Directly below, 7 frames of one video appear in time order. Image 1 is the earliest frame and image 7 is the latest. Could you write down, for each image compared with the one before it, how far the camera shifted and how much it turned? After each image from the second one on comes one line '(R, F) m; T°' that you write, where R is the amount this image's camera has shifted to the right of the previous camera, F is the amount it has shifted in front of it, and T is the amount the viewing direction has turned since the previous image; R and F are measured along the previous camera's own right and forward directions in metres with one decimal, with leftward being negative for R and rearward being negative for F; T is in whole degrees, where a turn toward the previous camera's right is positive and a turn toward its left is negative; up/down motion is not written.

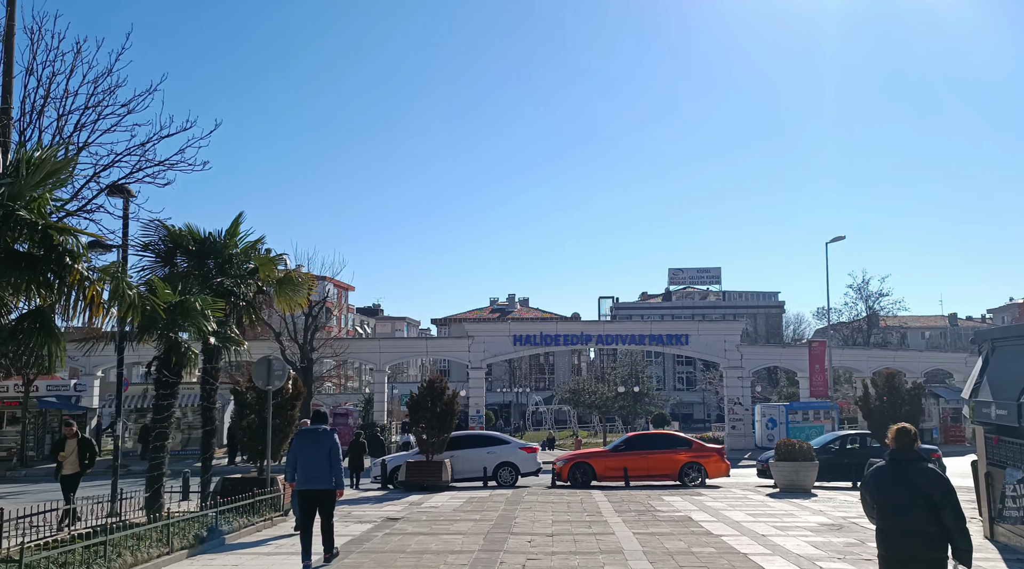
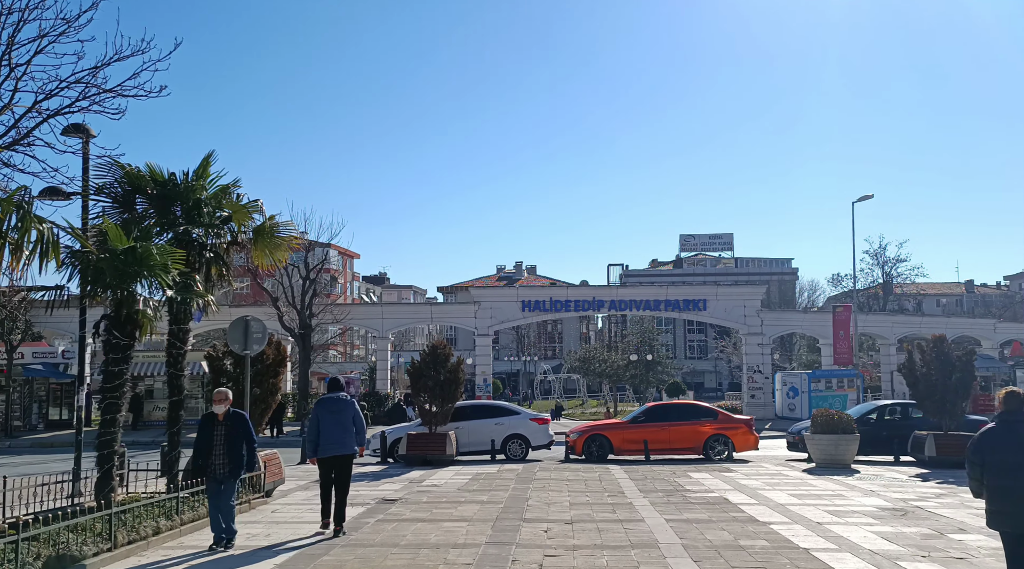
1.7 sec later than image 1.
(-0.1, +1.9) m; 0°
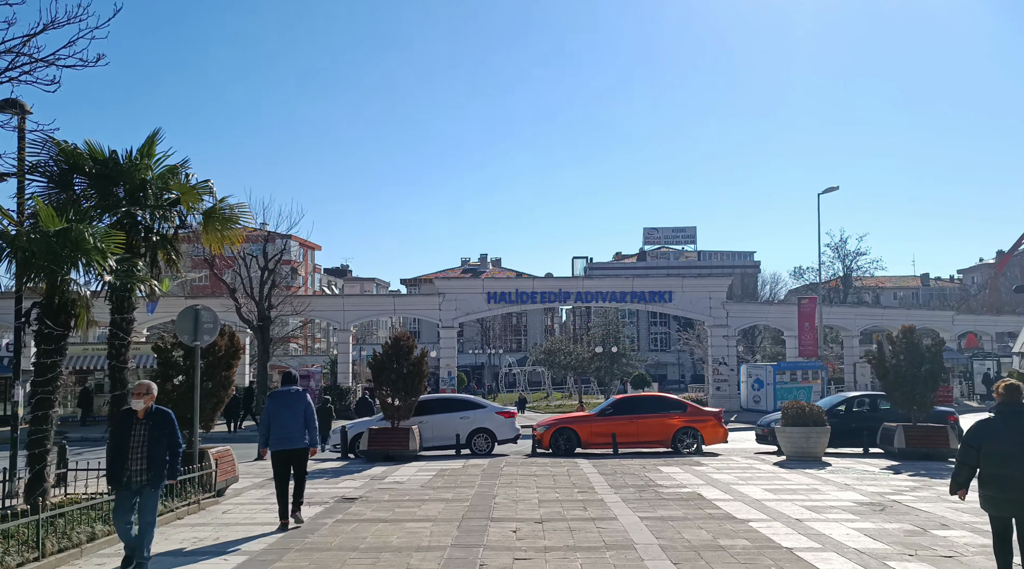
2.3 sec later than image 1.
(0.0, +0.6) m; +2°
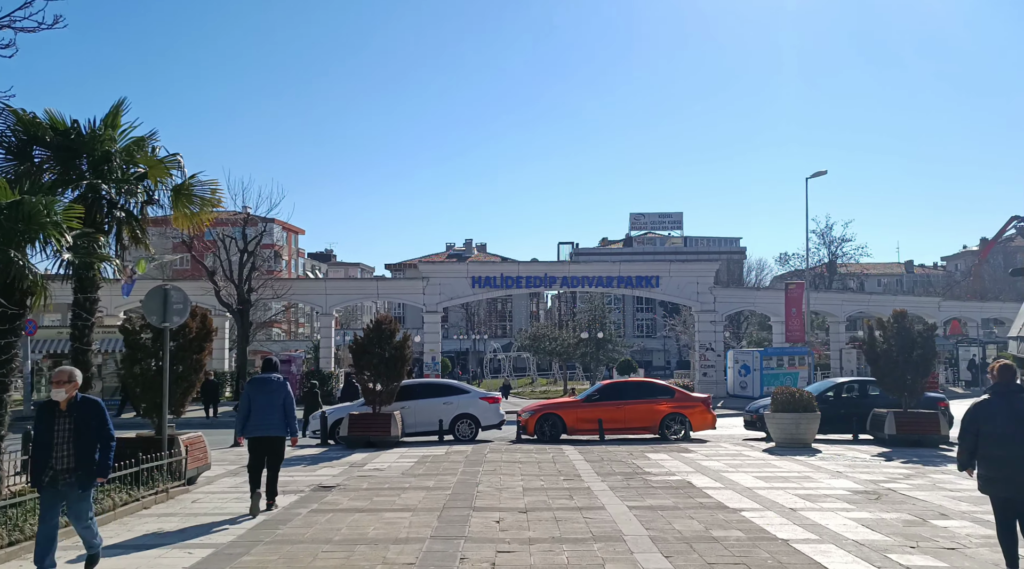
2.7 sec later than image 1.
(0.0, +0.5) m; +1°
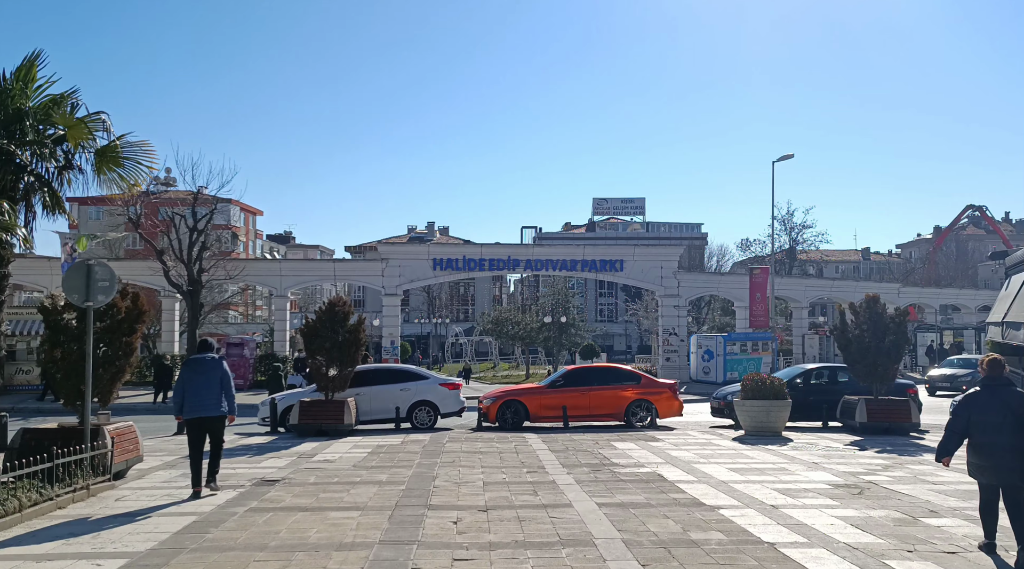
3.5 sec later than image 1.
(0.0, +0.9) m; +3°
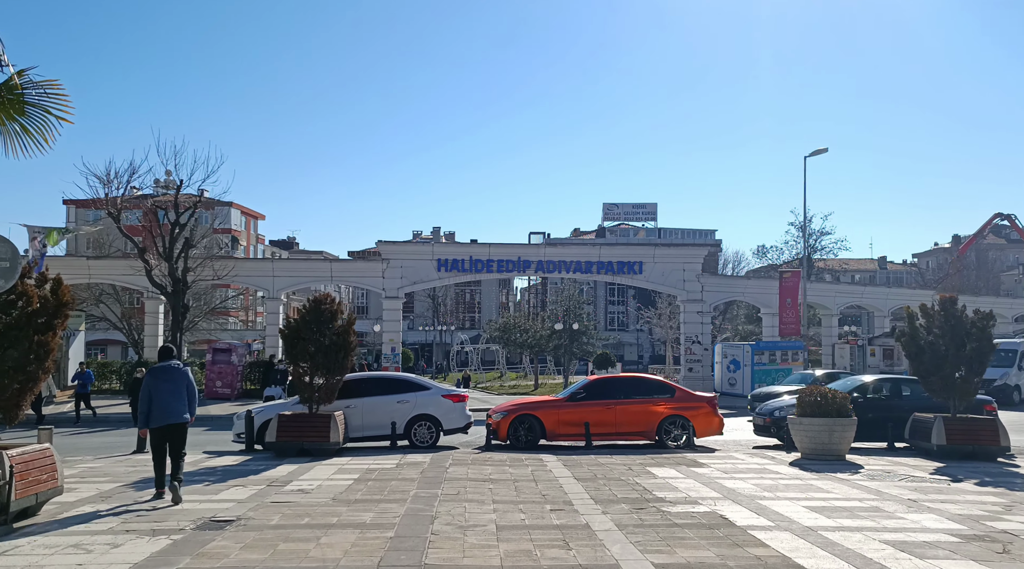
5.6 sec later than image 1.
(-0.2, +2.6) m; 0°
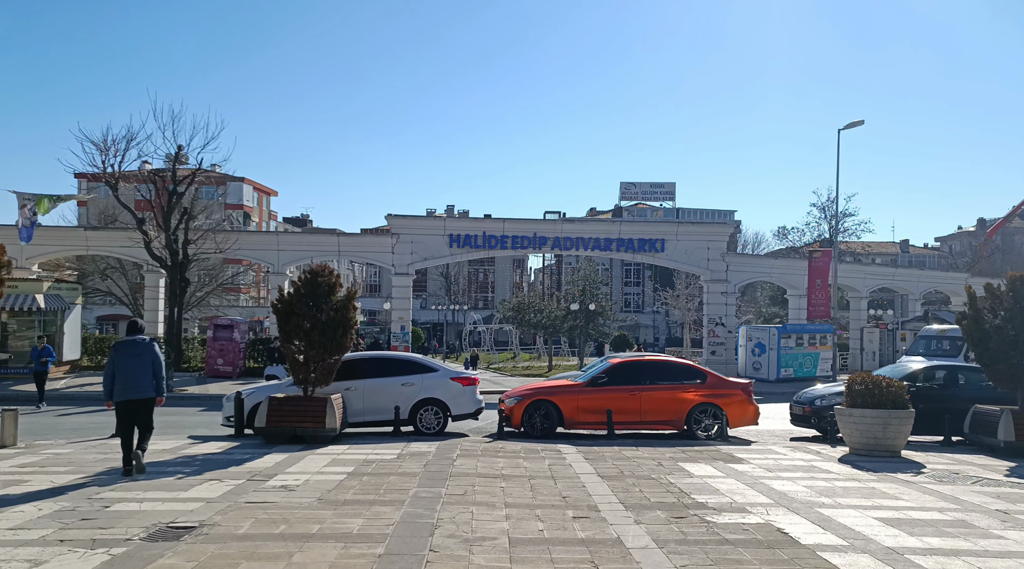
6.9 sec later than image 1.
(0.0, +1.6) m; -1°
